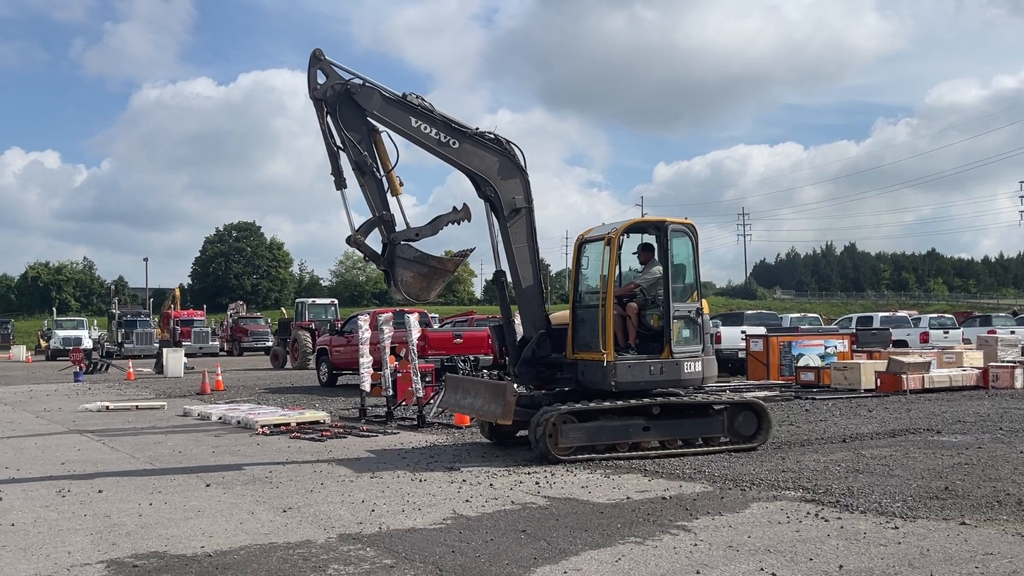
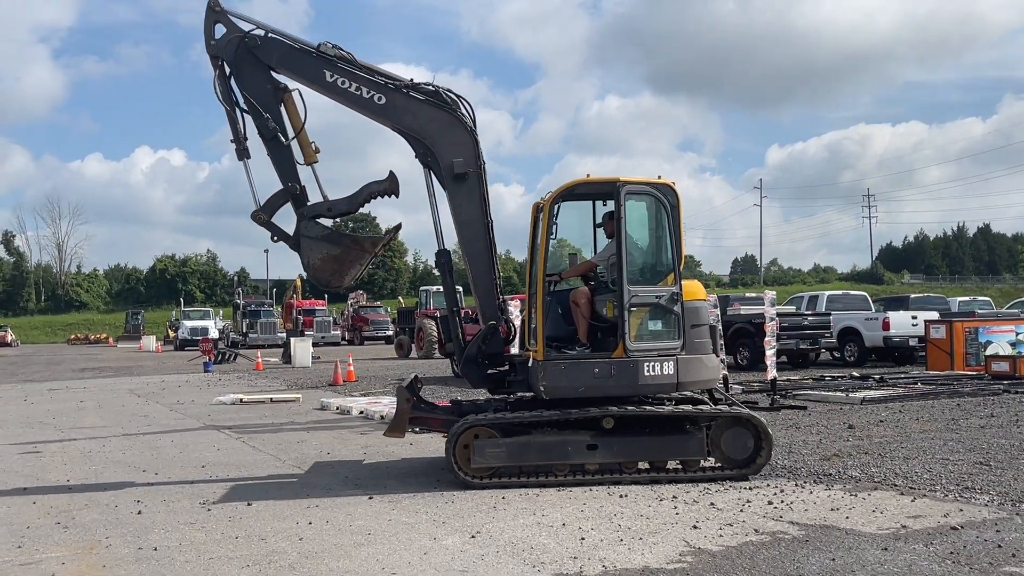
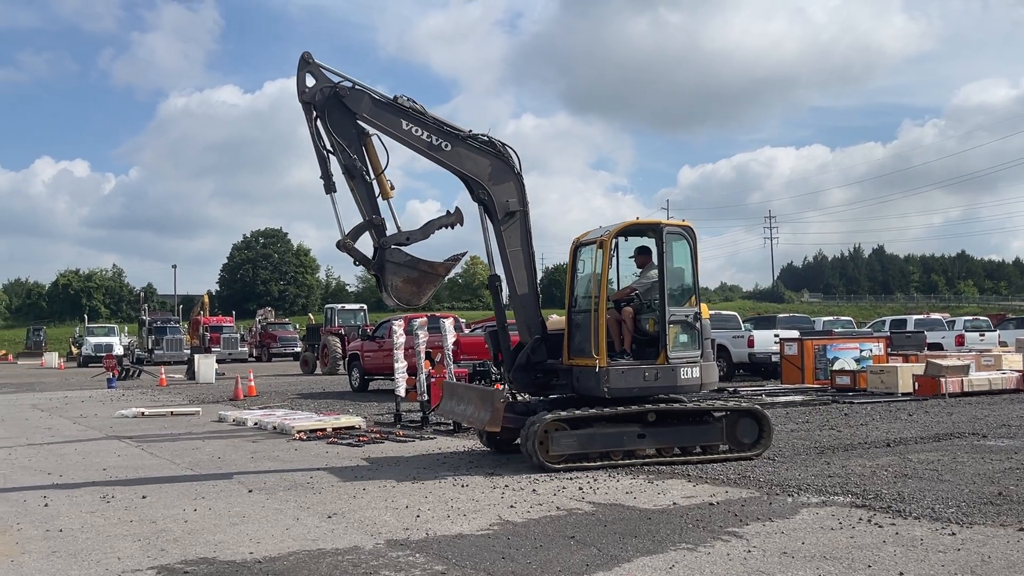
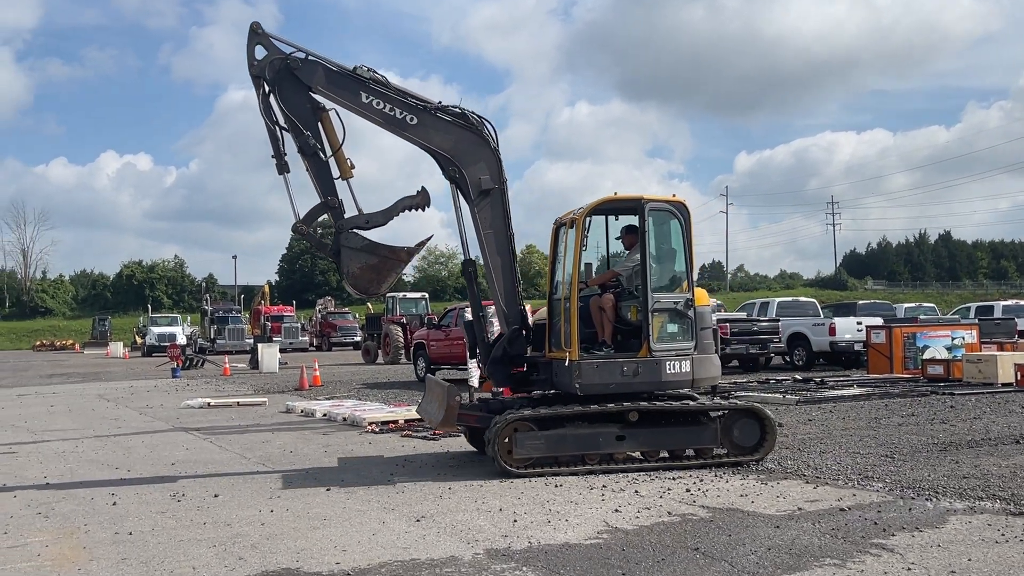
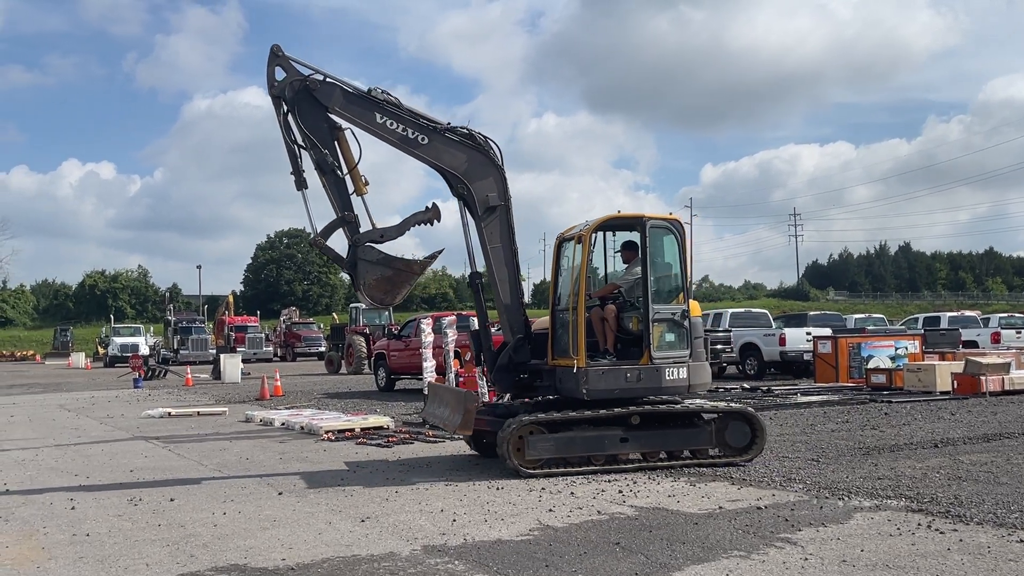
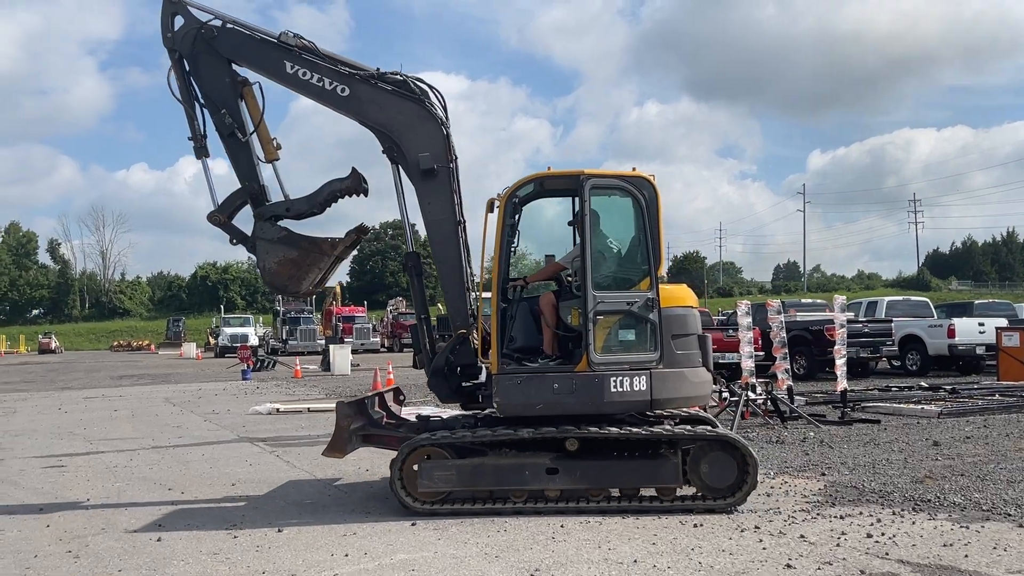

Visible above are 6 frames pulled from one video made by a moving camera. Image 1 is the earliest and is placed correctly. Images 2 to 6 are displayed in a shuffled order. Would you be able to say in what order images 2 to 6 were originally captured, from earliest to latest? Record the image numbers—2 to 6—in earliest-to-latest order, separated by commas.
3, 5, 4, 2, 6
